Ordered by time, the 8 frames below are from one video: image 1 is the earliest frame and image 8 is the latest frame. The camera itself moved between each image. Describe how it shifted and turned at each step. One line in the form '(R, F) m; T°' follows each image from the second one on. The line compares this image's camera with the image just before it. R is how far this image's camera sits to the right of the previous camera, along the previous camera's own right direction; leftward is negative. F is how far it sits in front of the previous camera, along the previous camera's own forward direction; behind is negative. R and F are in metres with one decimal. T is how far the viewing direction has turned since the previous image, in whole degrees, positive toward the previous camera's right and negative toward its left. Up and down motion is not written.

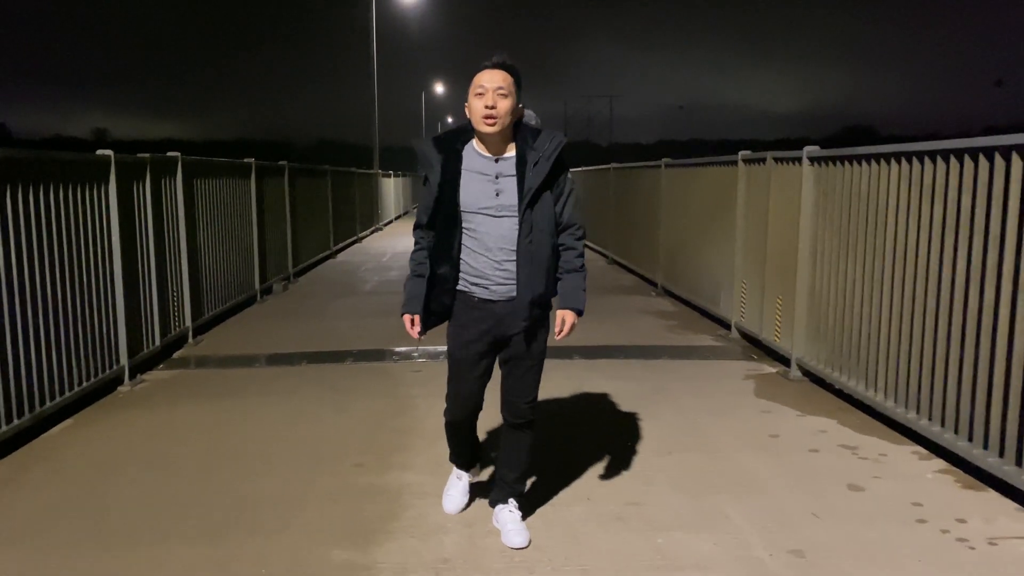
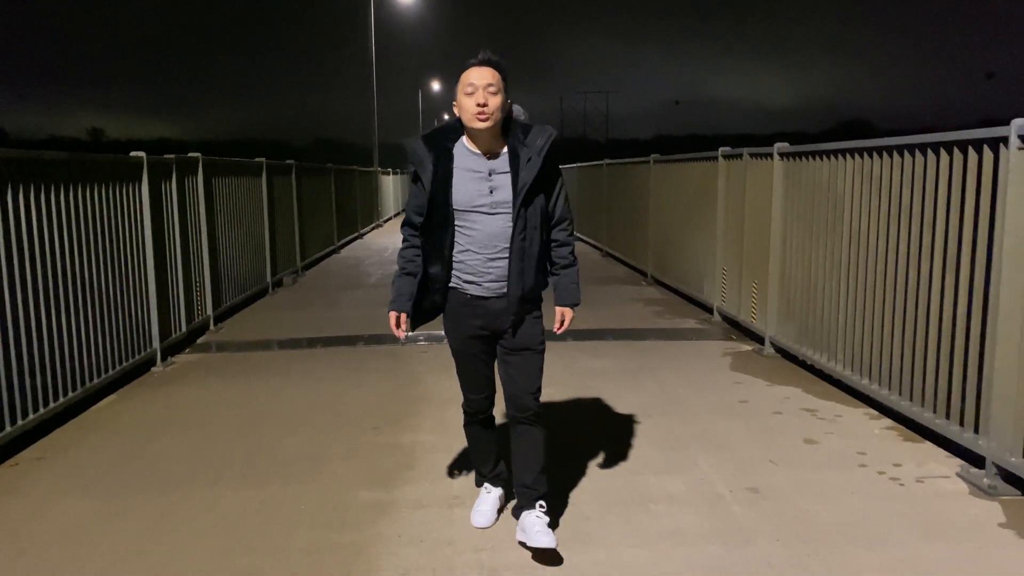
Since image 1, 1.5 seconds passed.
(0.0, -0.6) m; 0°
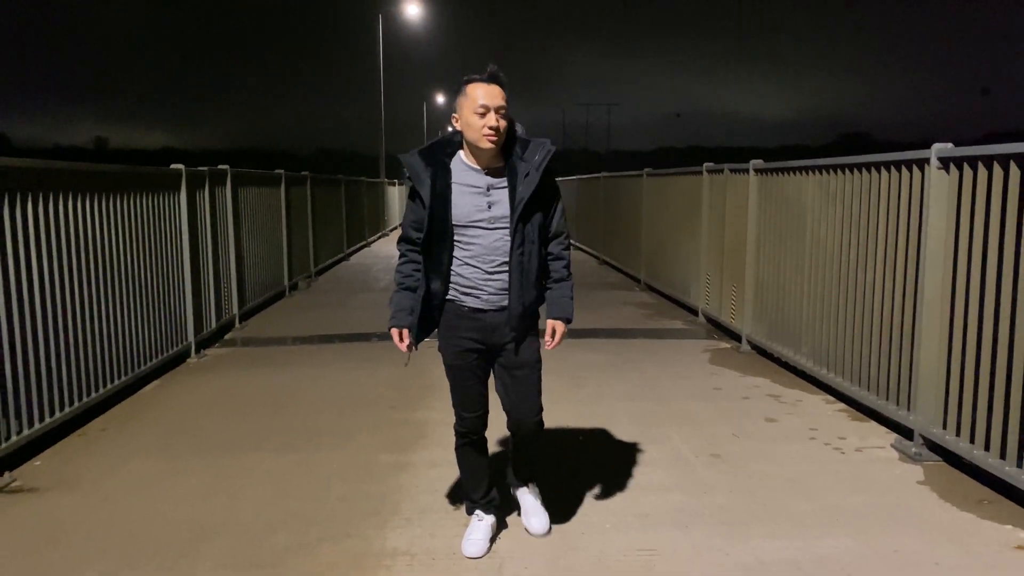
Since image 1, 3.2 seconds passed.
(0.0, -0.7) m; 0°
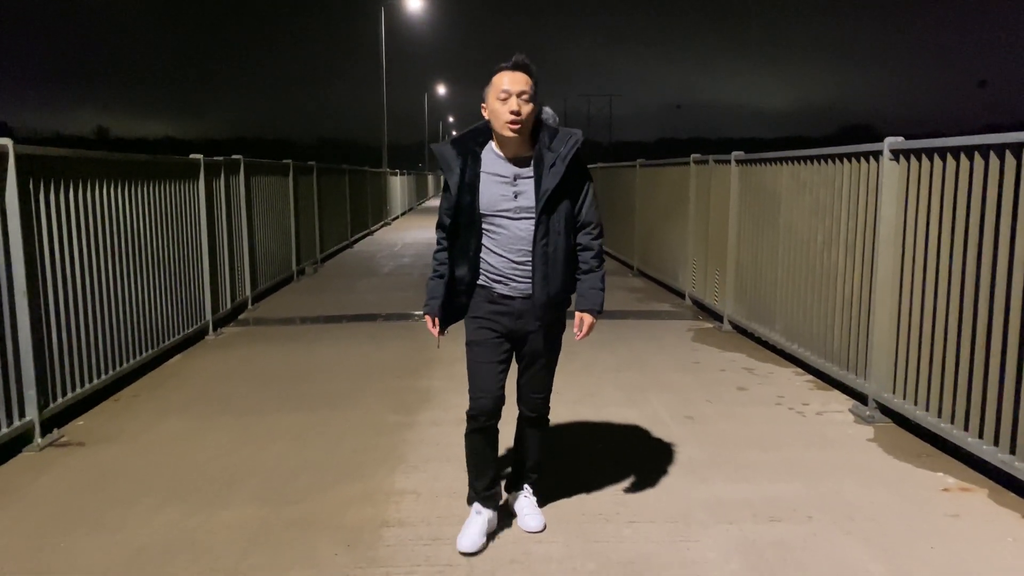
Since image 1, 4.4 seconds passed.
(0.0, -0.5) m; 0°
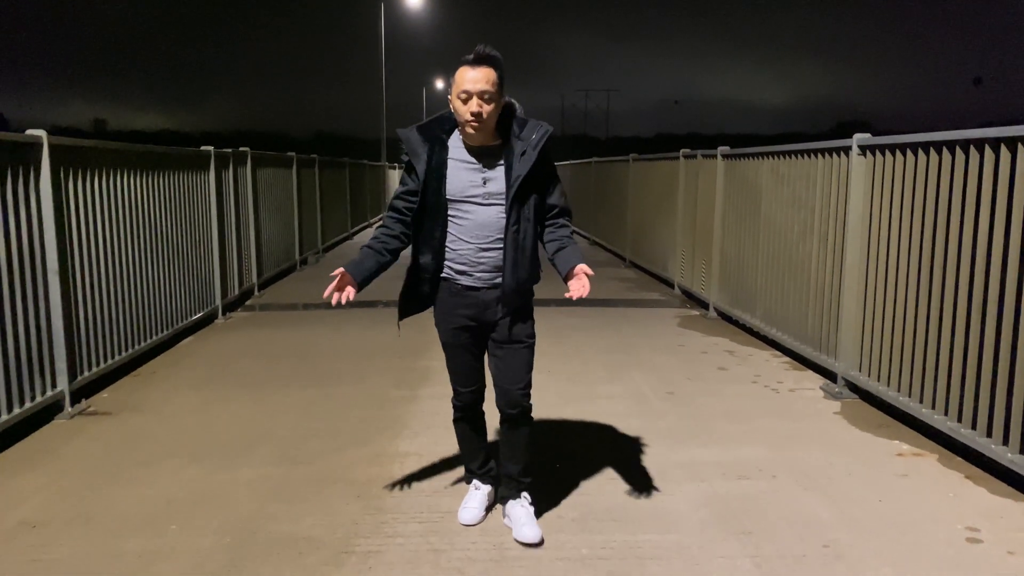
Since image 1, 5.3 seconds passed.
(0.0, -0.4) m; 0°
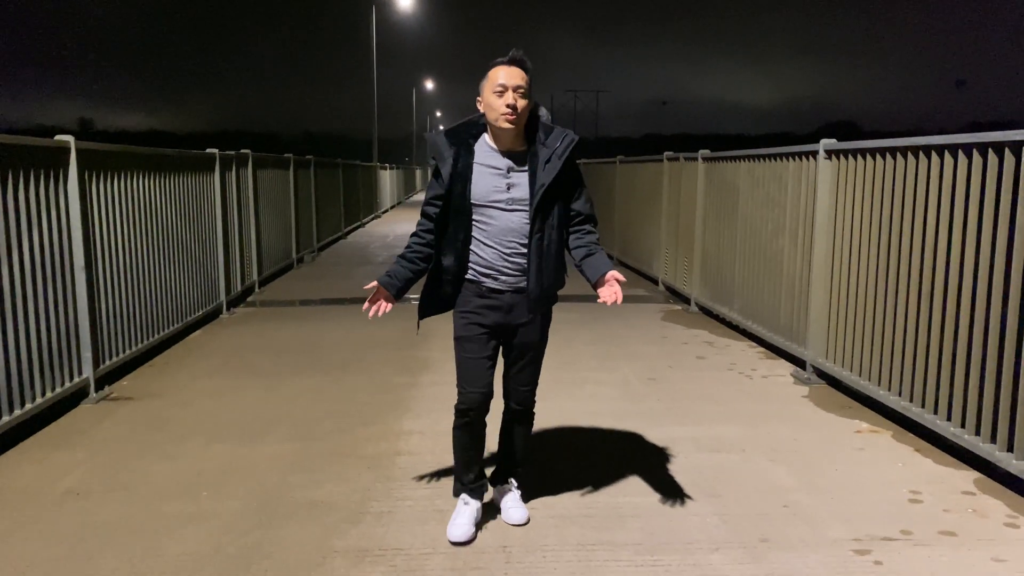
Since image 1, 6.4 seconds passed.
(0.0, -0.4) m; +1°
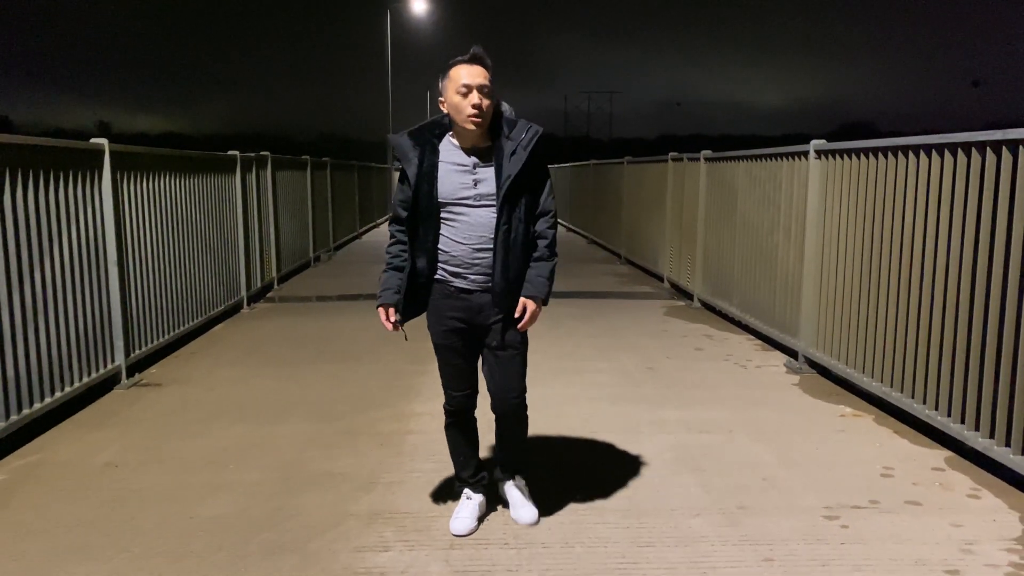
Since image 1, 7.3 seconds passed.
(+0.1, -0.3) m; -1°
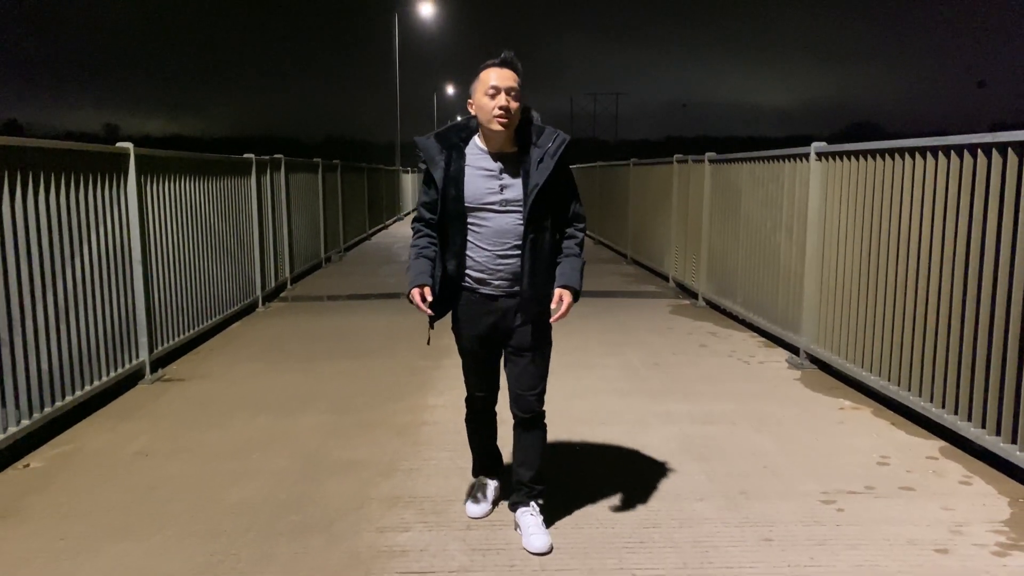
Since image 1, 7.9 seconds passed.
(0.0, -0.2) m; 0°
